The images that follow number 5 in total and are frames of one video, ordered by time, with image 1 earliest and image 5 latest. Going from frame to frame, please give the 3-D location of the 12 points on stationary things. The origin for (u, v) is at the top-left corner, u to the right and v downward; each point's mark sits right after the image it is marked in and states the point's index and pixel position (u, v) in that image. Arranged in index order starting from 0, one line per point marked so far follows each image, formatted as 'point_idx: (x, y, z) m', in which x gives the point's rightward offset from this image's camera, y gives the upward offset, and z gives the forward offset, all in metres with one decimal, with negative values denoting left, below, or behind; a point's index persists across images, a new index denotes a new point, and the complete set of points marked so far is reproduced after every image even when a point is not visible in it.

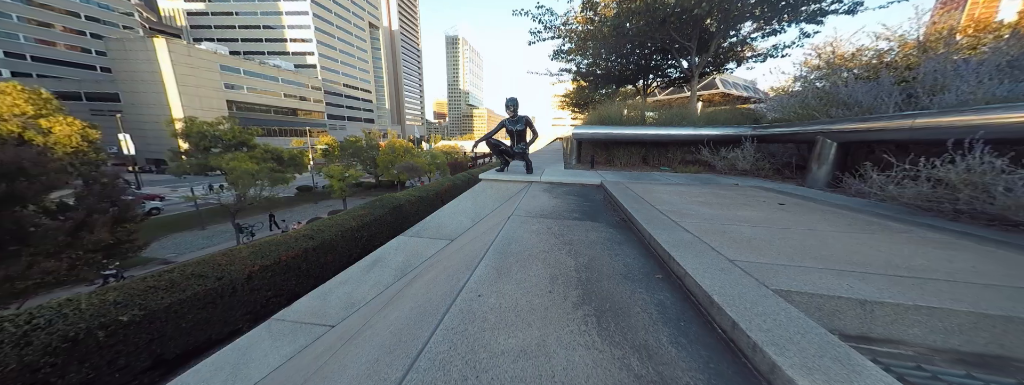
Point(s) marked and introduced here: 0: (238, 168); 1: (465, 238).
0: (-20.5, +2.0, +19.8) m
1: (-0.8, -0.8, +4.5) m
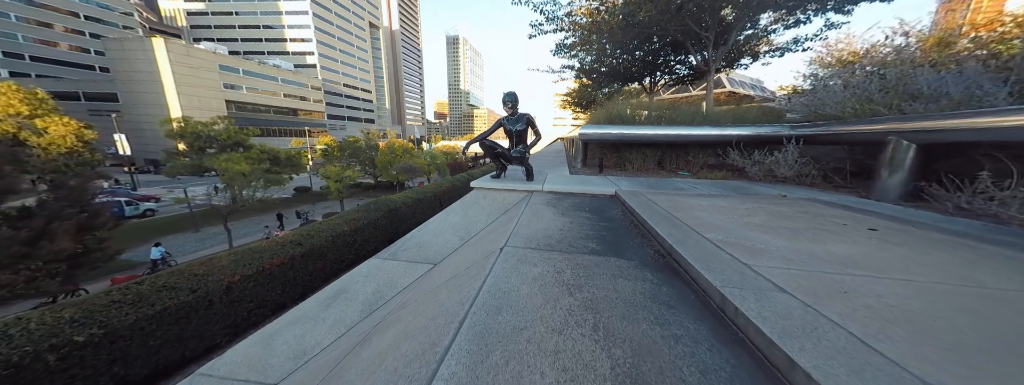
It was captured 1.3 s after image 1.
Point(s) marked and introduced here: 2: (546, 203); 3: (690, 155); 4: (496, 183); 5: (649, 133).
0: (-20.5, +1.8, +18.9) m
1: (-0.8, -1.0, +3.6) m
2: (+0.5, -0.2, +4.2) m
3: (+4.6, +1.0, +6.6) m
4: (-0.4, +0.2, +5.4) m
5: (+3.4, +1.5, +6.4) m
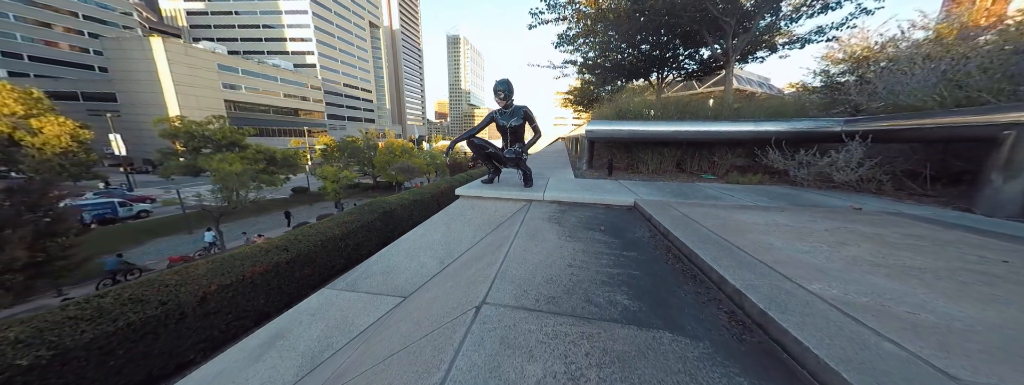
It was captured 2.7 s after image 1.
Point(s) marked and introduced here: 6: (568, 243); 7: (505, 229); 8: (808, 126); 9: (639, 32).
0: (-20.6, +1.7, +18.1) m
1: (-0.9, -1.1, +2.7) m
2: (+0.4, -0.3, +3.2) m
3: (+4.5, +0.8, +5.6) m
4: (-0.5, 0.0, +4.5) m
5: (+3.3, +1.3, +5.4) m
6: (+0.5, -0.5, +2.5) m
7: (-0.1, -0.5, +3.3) m
8: (+5.2, +1.2, +4.5) m
9: (+5.2, +6.6, +10.5) m
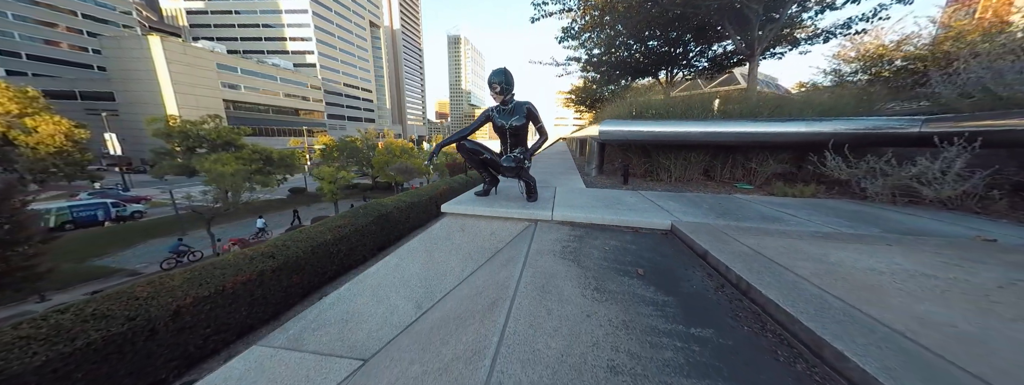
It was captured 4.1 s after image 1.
0: (-20.6, +1.5, +17.3) m
1: (-0.9, -1.3, +1.9) m
2: (+0.4, -0.6, +2.4) m
3: (+4.5, +0.6, +4.8) m
4: (-0.5, -0.2, +3.6) m
5: (+3.3, +1.1, +4.6) m
6: (+0.5, -0.7, +1.6) m
7: (-0.1, -0.7, +2.4) m
8: (+5.3, +1.0, +3.7) m
9: (+5.3, +6.4, +9.6) m
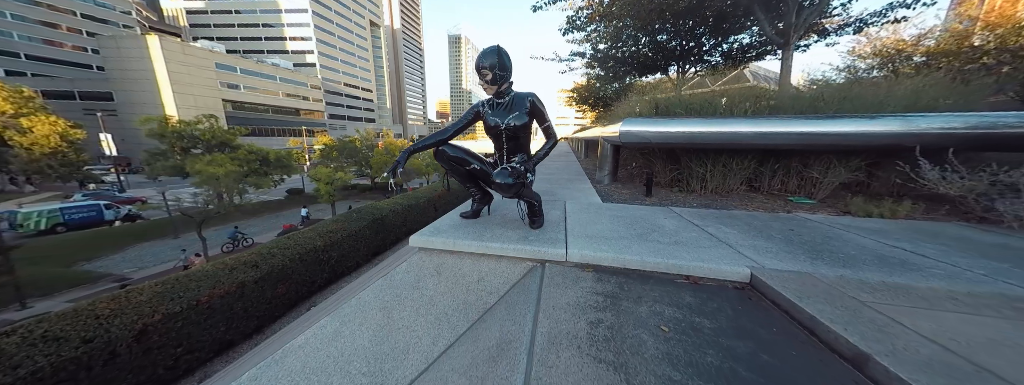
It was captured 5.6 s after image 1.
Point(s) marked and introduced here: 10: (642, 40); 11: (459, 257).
0: (-20.5, +1.3, +16.4) m
1: (-1.0, -1.6, +0.9) m
2: (+0.4, -0.8, +1.4) m
3: (+4.5, +0.4, +3.8) m
4: (-0.5, -0.4, +2.7) m
5: (+3.3, +0.9, +3.6) m
6: (+0.5, -0.9, +0.7) m
7: (-0.1, -0.9, +1.5) m
8: (+5.2, +0.7, +2.7) m
9: (+5.3, +6.1, +8.6) m
10: (+5.4, +6.1, +10.0) m
11: (-0.5, -0.6, +2.5) m
